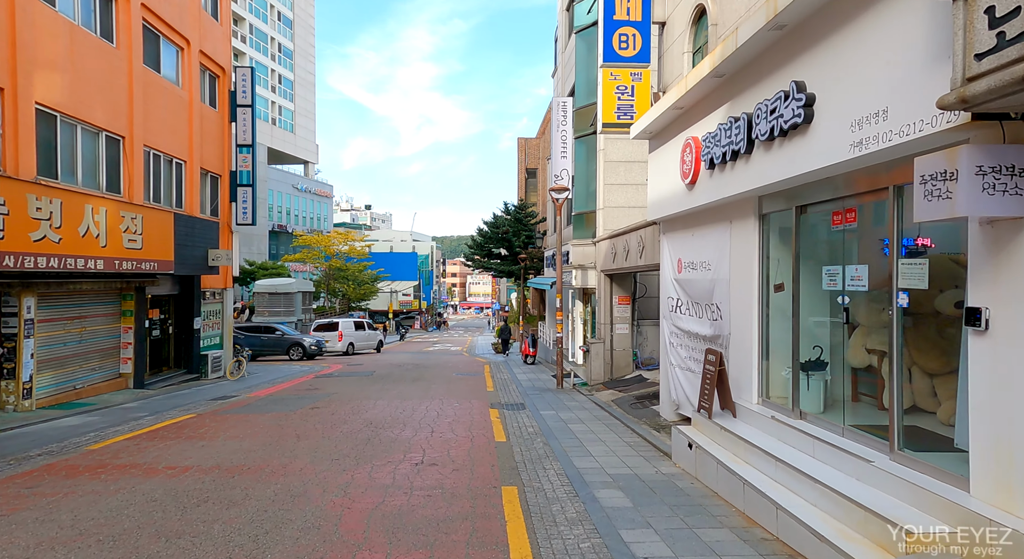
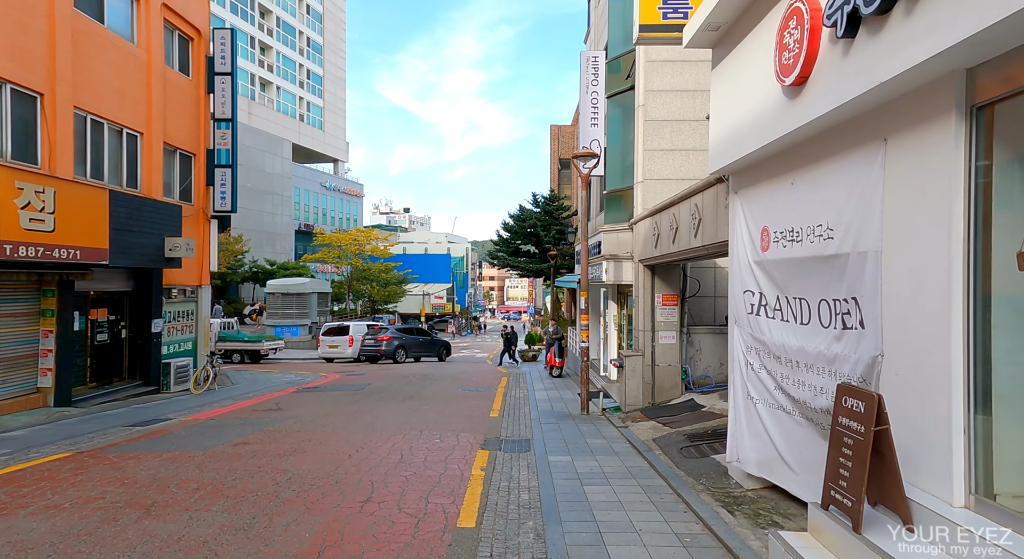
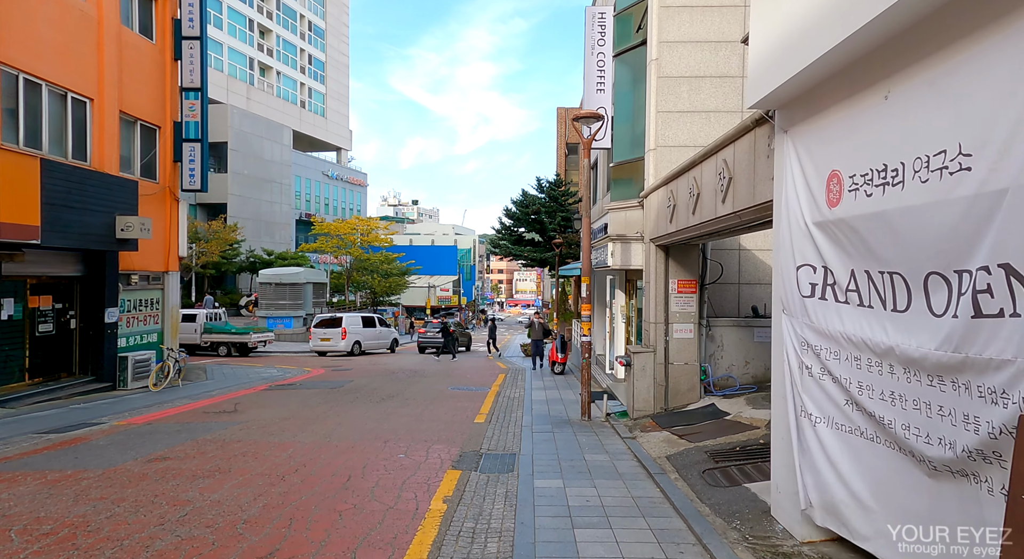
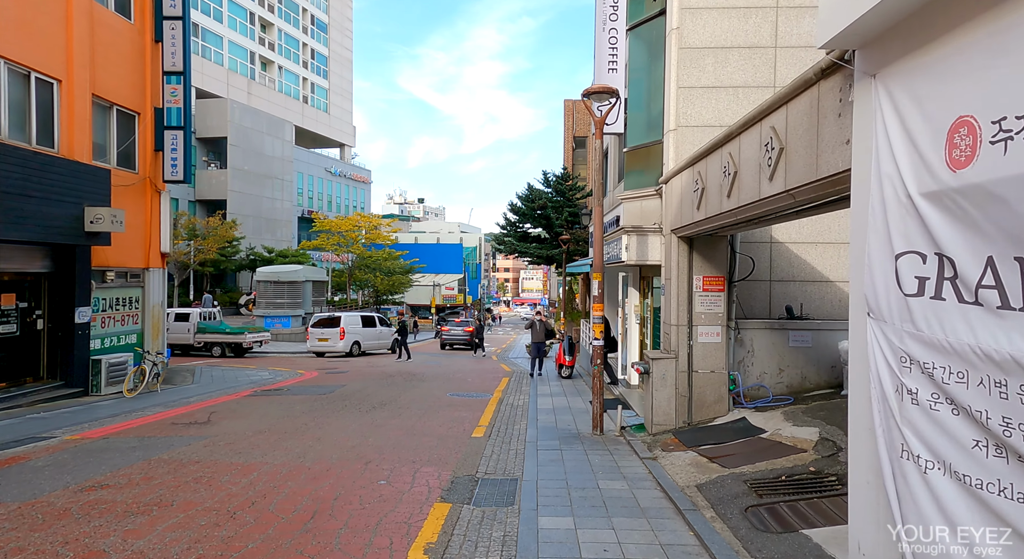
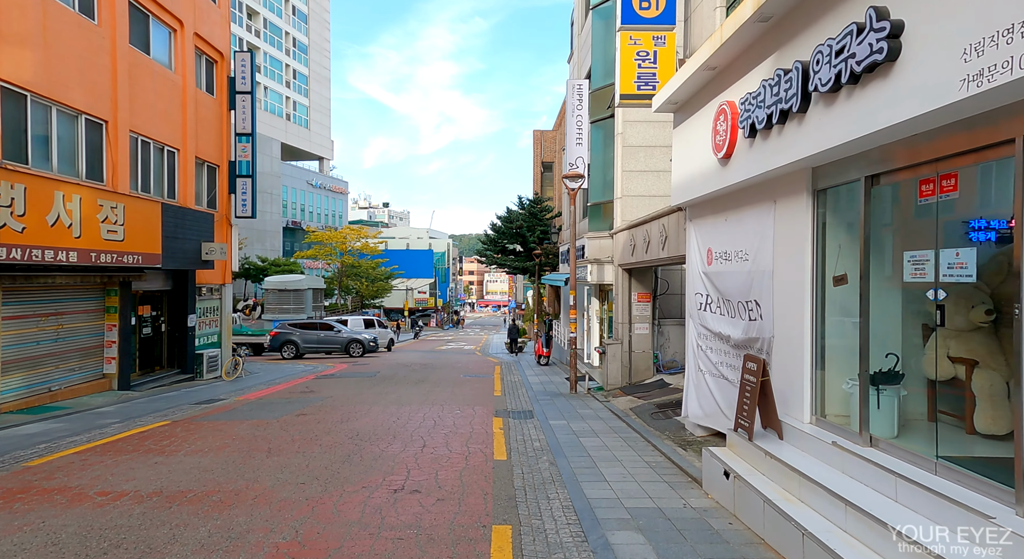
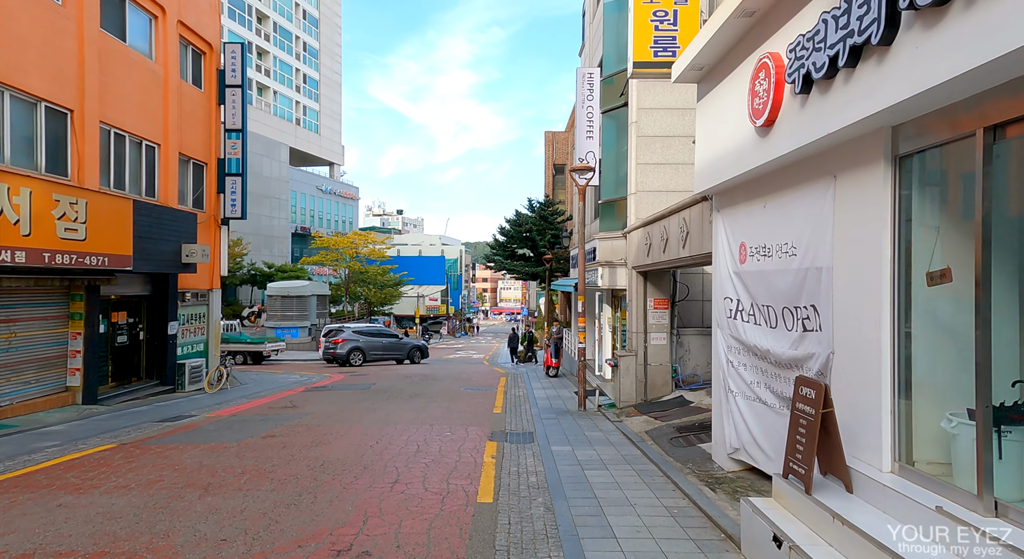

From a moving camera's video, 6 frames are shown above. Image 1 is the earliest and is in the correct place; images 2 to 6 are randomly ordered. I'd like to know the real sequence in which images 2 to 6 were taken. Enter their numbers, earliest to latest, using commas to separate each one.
5, 6, 2, 3, 4
